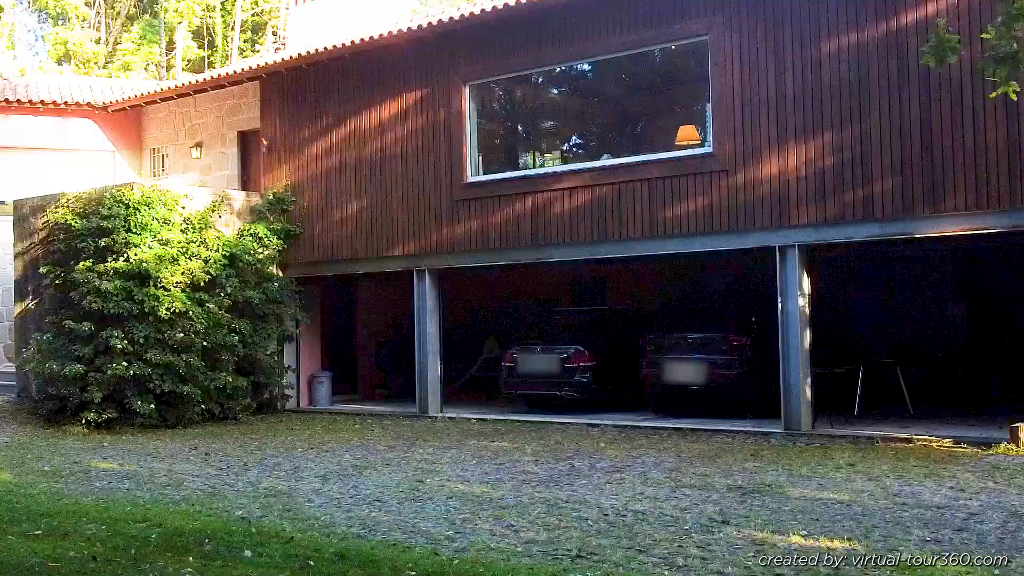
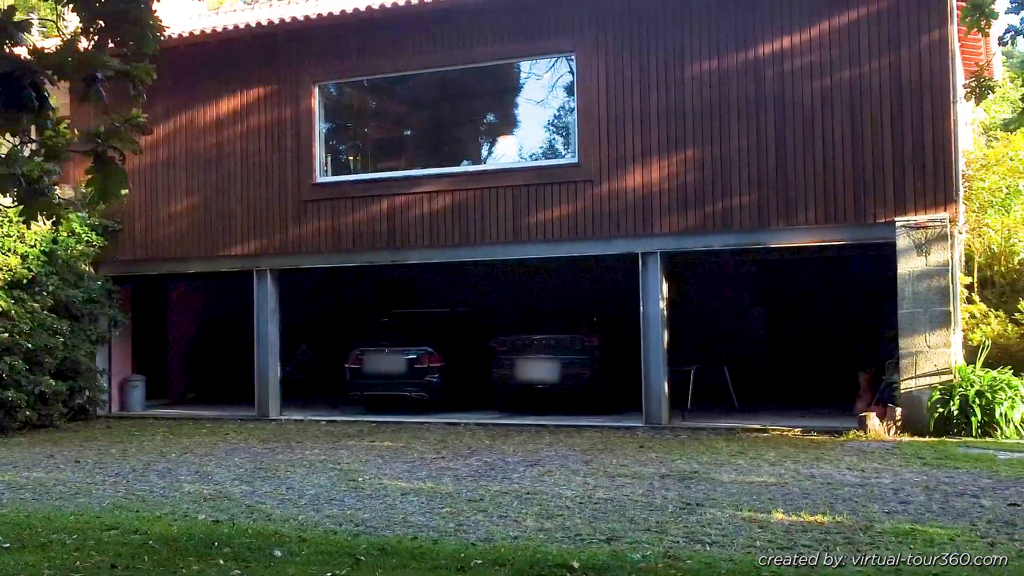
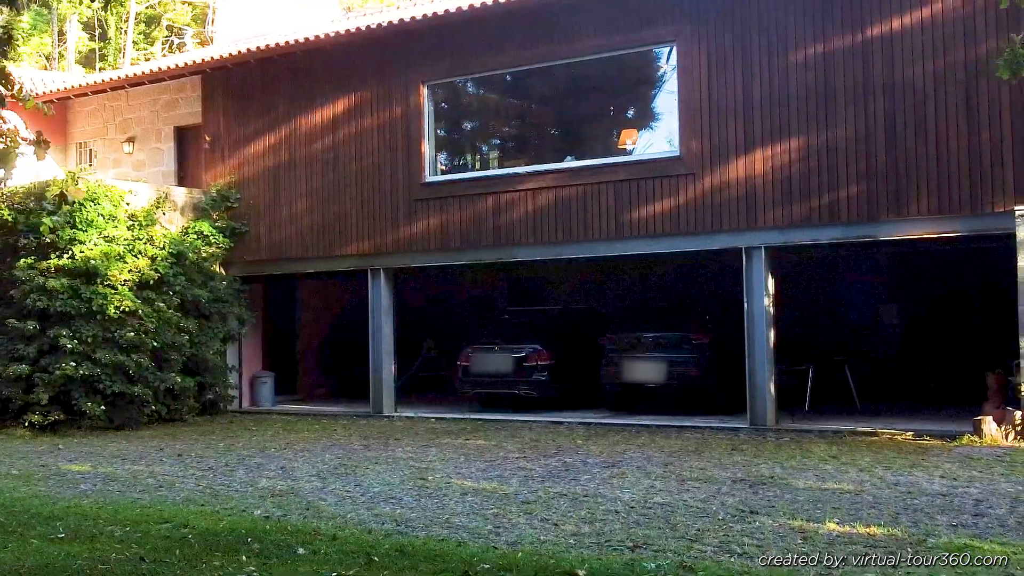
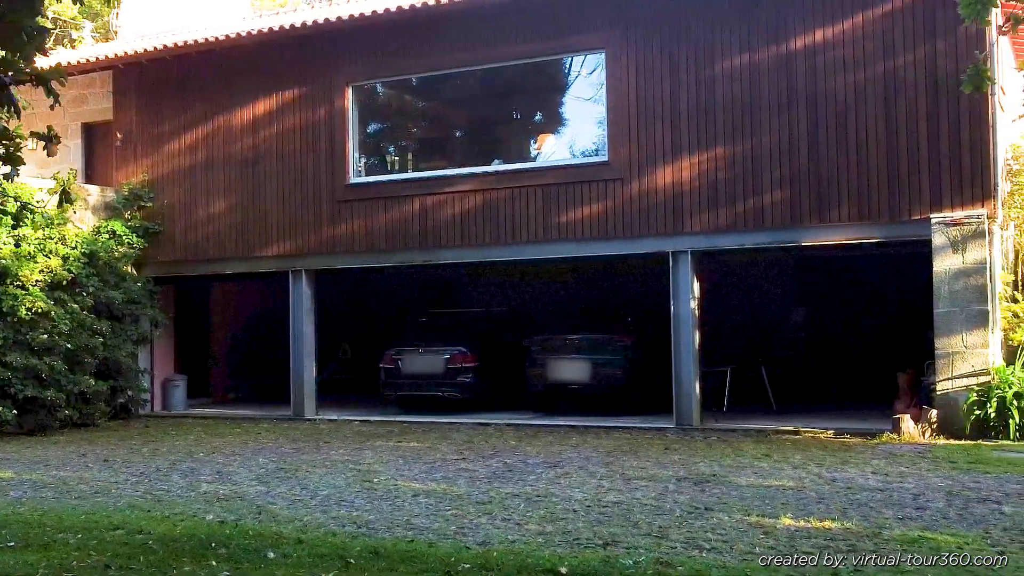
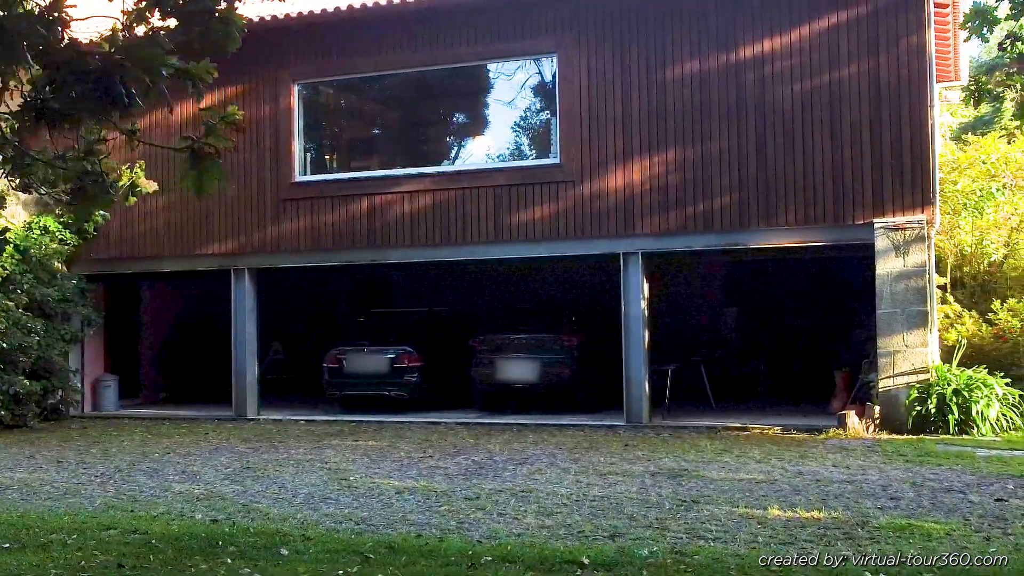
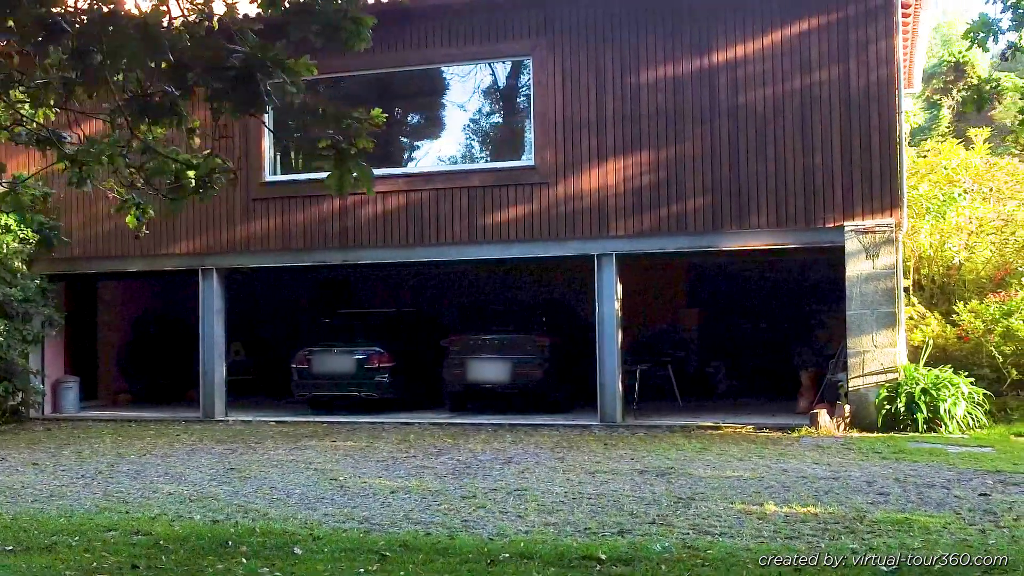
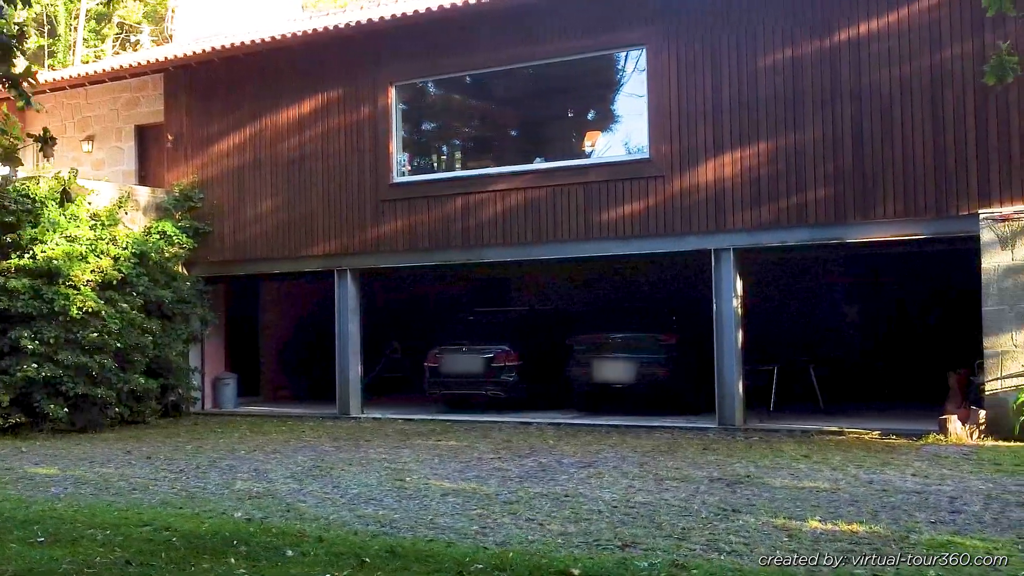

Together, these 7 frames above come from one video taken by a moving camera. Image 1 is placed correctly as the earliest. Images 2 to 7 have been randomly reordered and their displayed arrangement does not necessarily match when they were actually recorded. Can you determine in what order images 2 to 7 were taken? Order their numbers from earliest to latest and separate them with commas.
3, 7, 4, 2, 5, 6
